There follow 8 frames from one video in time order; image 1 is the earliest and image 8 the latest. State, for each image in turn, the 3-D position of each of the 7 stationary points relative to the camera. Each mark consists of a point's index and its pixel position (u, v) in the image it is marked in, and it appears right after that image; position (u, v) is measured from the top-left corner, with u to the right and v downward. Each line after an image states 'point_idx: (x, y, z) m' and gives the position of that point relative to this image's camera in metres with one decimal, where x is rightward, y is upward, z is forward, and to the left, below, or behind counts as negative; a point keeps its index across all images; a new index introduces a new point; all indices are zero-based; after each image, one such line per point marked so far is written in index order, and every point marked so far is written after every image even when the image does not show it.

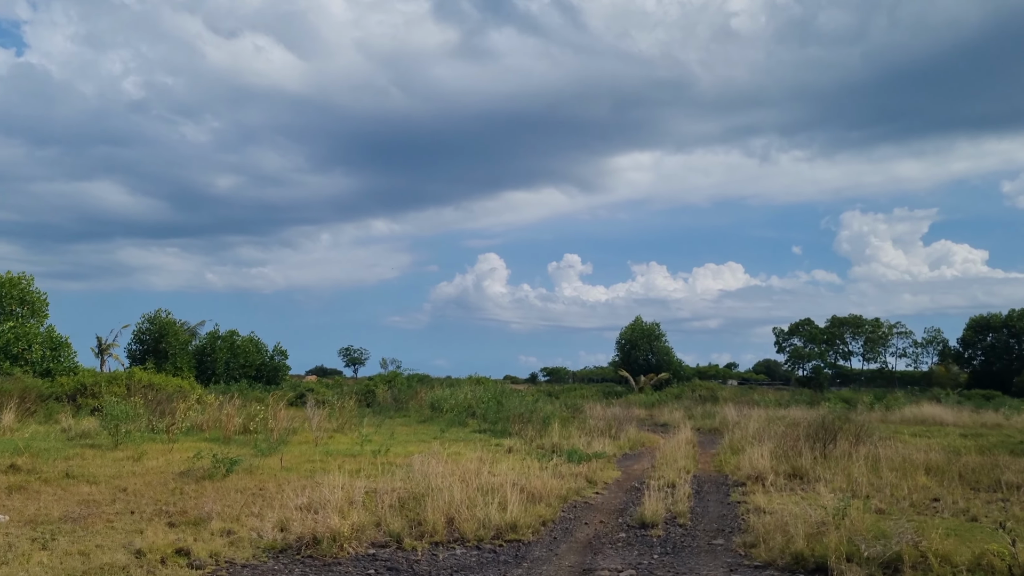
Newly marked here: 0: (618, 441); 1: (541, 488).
0: (+1.9, -2.8, +18.1) m
1: (+0.3, -2.1, +10.4) m
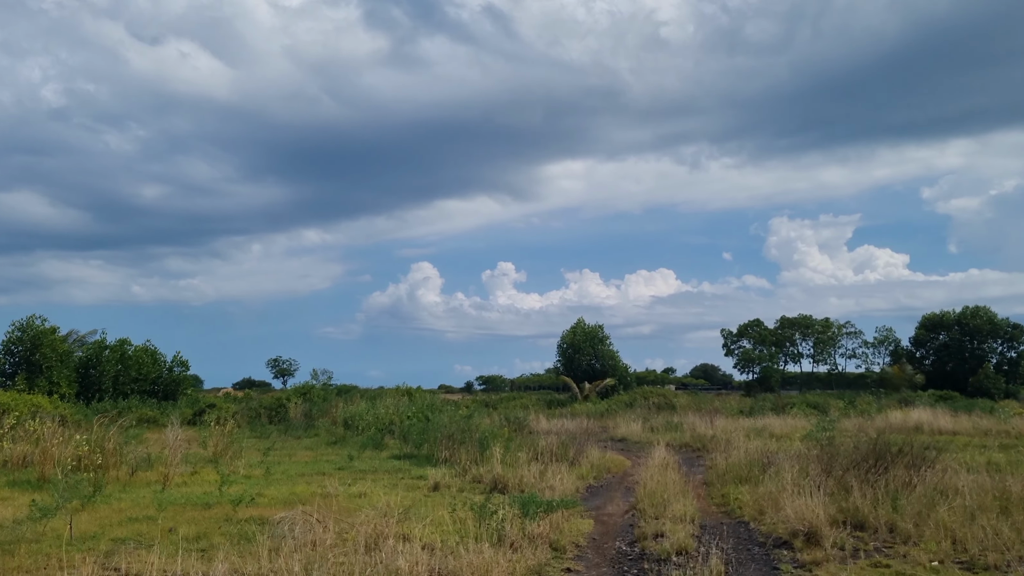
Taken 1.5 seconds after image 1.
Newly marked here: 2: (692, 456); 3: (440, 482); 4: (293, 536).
0: (+0.9, -2.6, +13.8) m
1: (-0.2, -1.8, +6.1) m
2: (+3.1, -2.9, +16.7) m
3: (-0.9, -2.4, +12.3) m
4: (-1.7, -1.9, +7.4) m
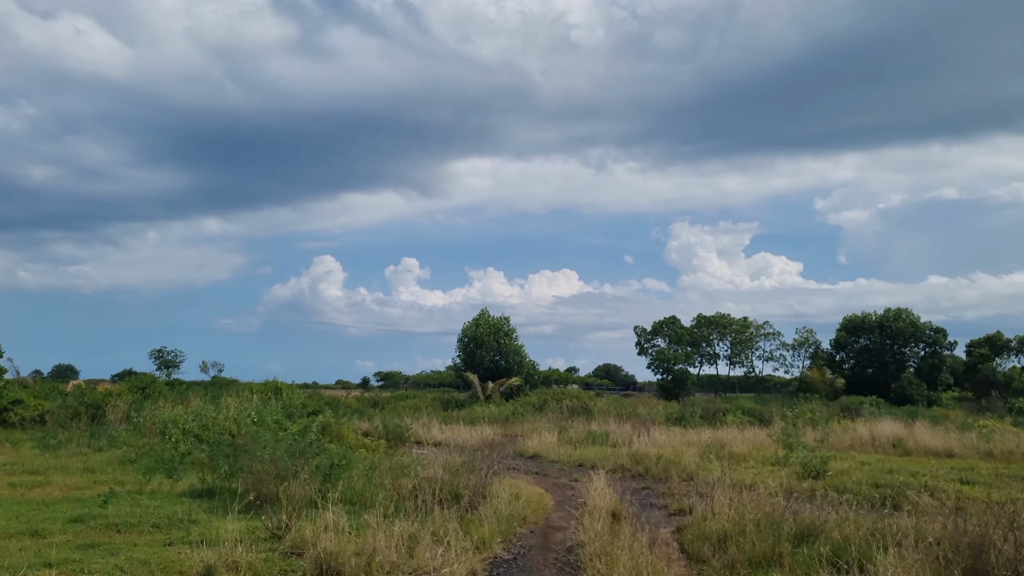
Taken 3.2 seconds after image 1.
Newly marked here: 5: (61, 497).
0: (-0.3, -2.0, +8.4) m
1: (-0.6, -1.2, +0.6) m
2: (+1.6, -2.4, +11.5) m
3: (-2.0, -1.8, +6.6) m
4: (-2.3, -1.3, +1.7) m
5: (-4.7, -2.2, +10.3) m
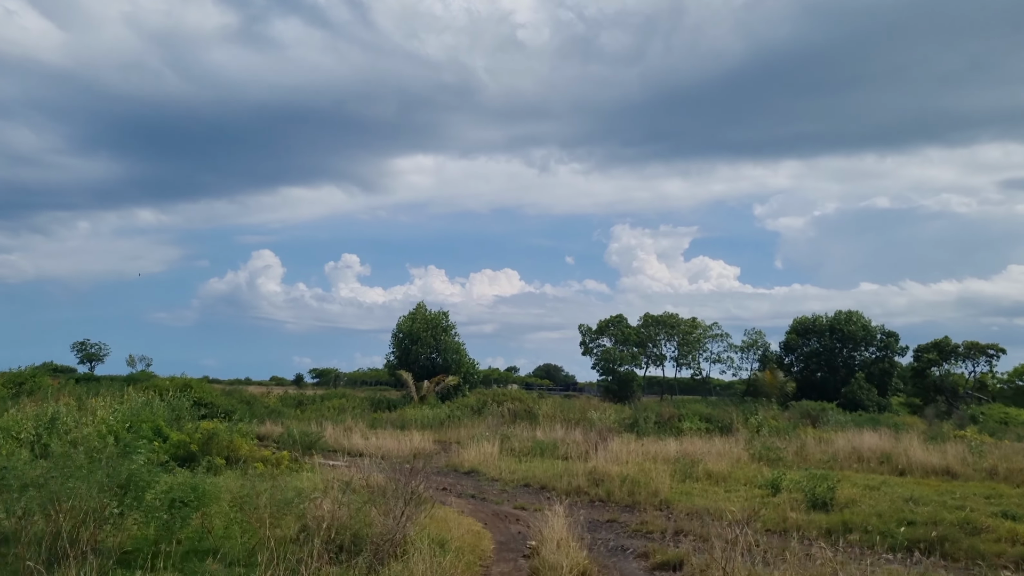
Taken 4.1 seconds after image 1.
0: (-0.8, -1.8, +5.4) m
1: (-0.6, -1.0, -2.4) m
2: (+0.9, -2.2, +8.6) m
3: (-2.3, -1.6, +3.6) m
4: (-2.3, -1.0, -1.3) m
5: (-5.3, -1.8, +7.1) m
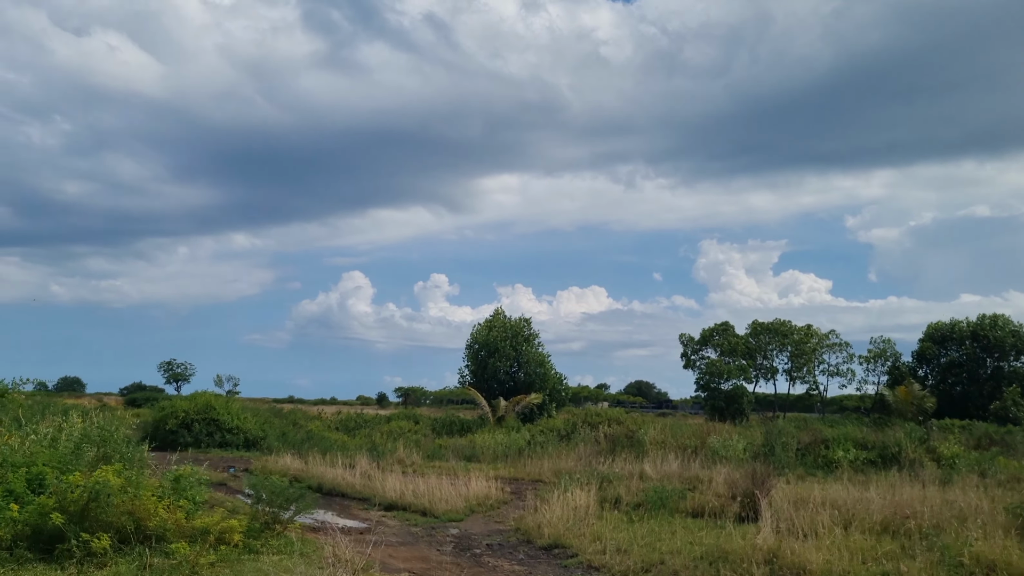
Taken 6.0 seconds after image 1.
0: (-0.6, -1.2, -0.3) m
1: (-1.1, -0.3, -8.1) m
2: (+1.4, -1.7, +2.8) m
3: (-2.3, -1.0, -2.0) m
4: (-2.7, -0.4, -6.9) m
5: (-4.9, -1.4, +1.8) m
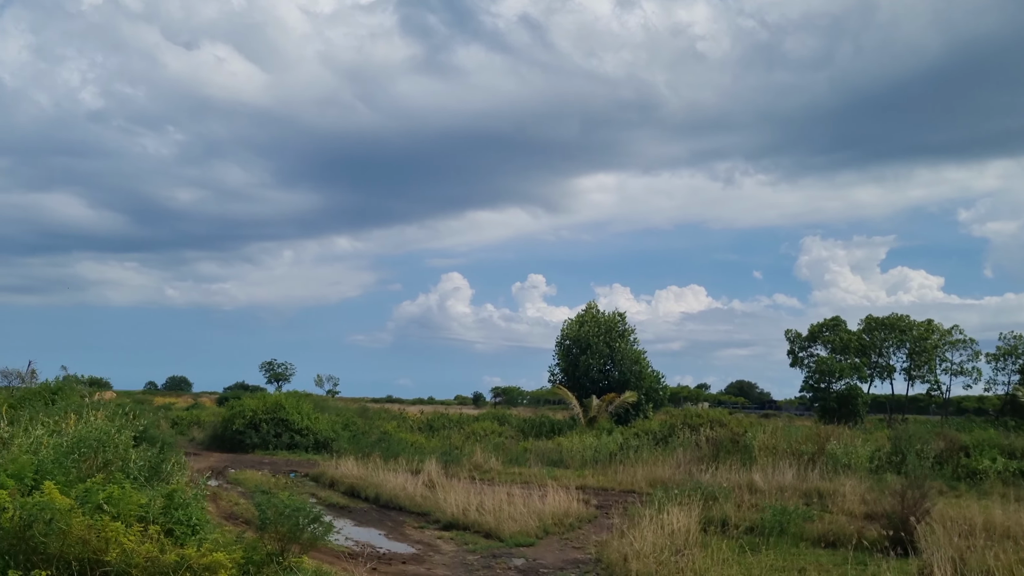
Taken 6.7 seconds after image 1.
0: (-1.0, -1.0, -2.2) m
1: (-2.3, 0.0, -9.9) m
2: (+1.3, -1.4, +0.6) m
3: (-2.9, -0.8, -3.7) m
4: (-3.8, -0.1, -8.5) m
5: (-5.1, -1.2, +0.2) m
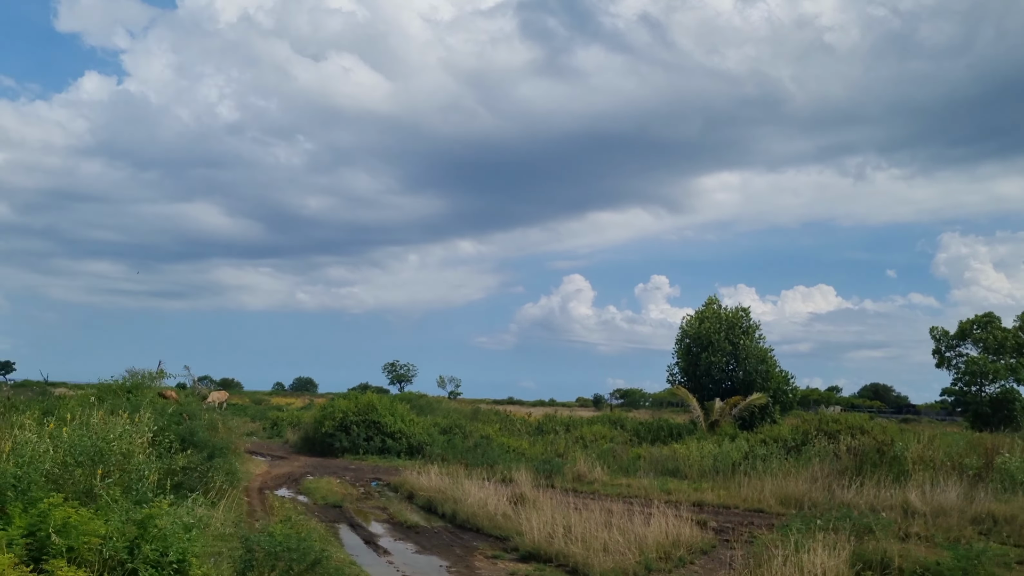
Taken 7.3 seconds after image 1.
0: (-1.7, -0.7, -4.0) m
1: (-4.0, +0.2, -11.5) m
2: (+0.9, -1.2, -1.5) m
3: (-3.8, -0.5, -5.3) m
4: (-5.3, +0.1, -9.9) m
5: (-5.5, -1.0, -1.0) m
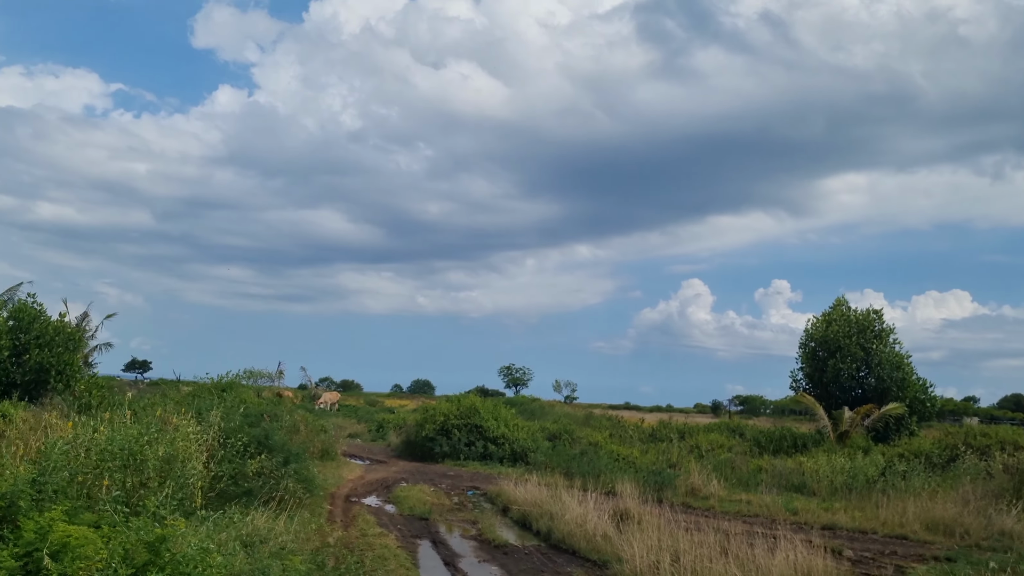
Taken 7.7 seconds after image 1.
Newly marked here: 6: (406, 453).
0: (-2.5, -0.6, -4.8) m
1: (-5.6, +0.4, -12.0) m
2: (+0.4, -1.0, -2.6) m
3: (-4.6, -0.4, -5.9) m
4: (-6.7, +0.3, -10.3) m
5: (-5.9, -0.8, -1.5) m
6: (-2.1, -3.3, +19.5) m
